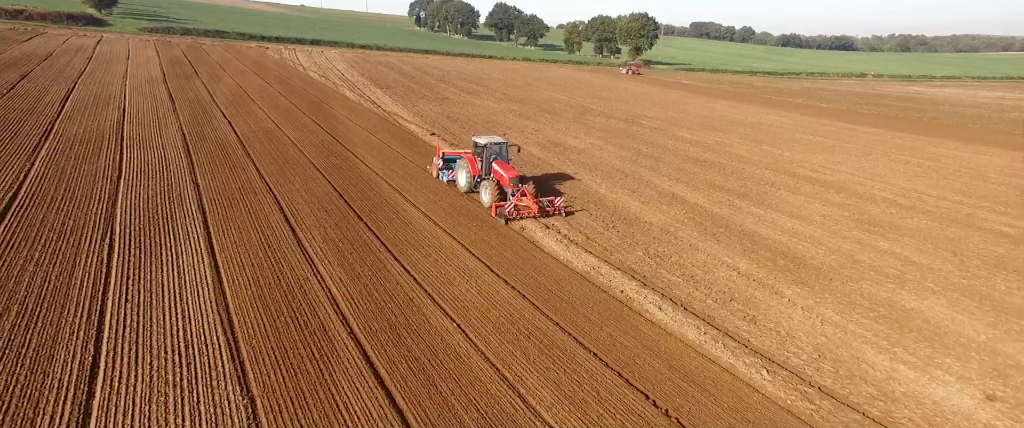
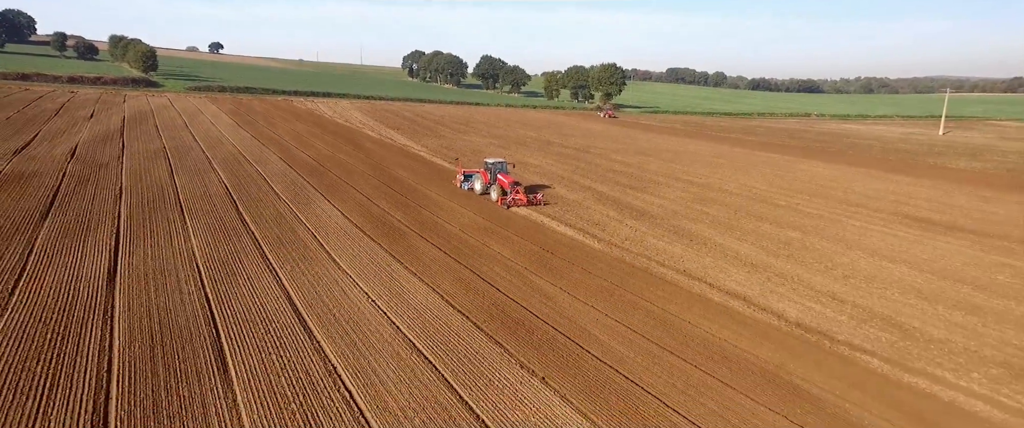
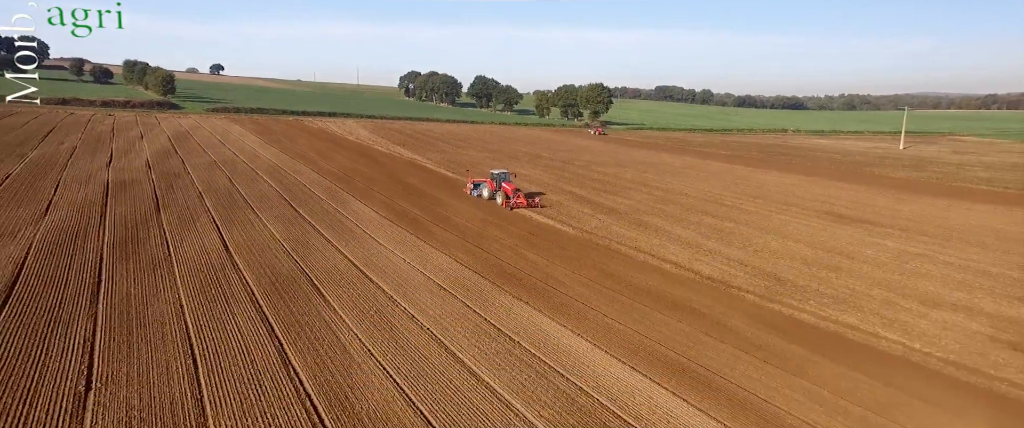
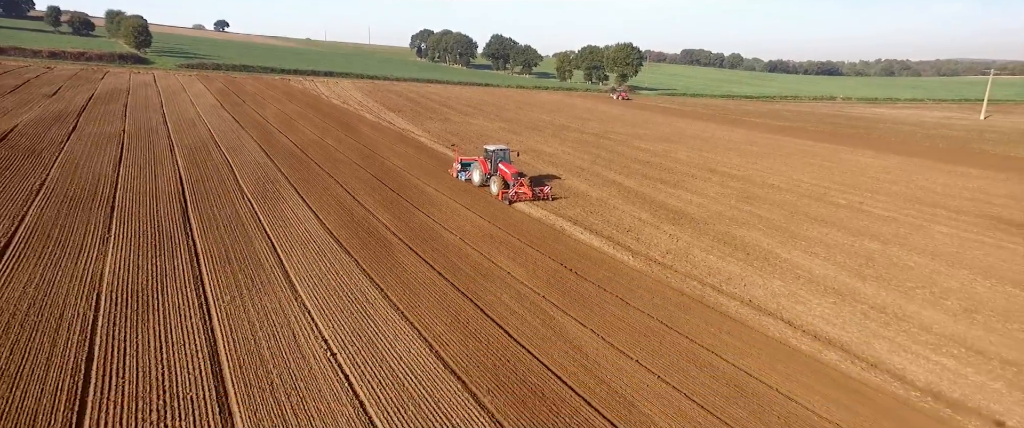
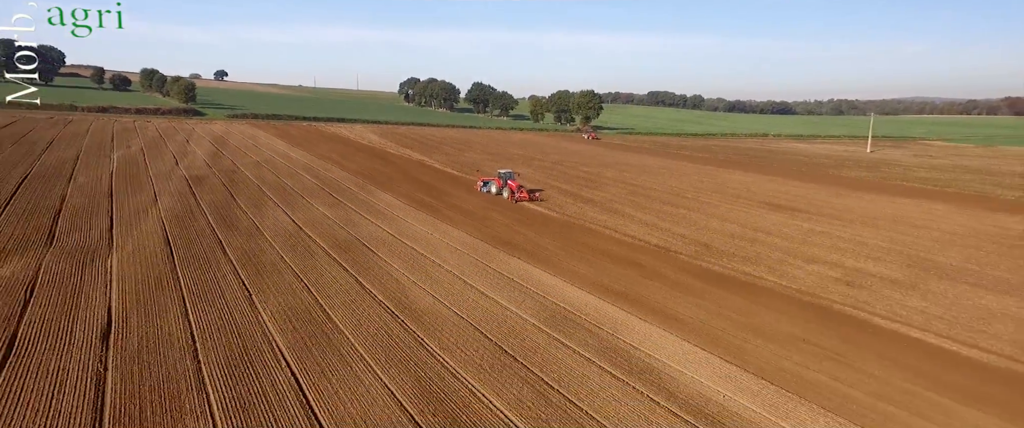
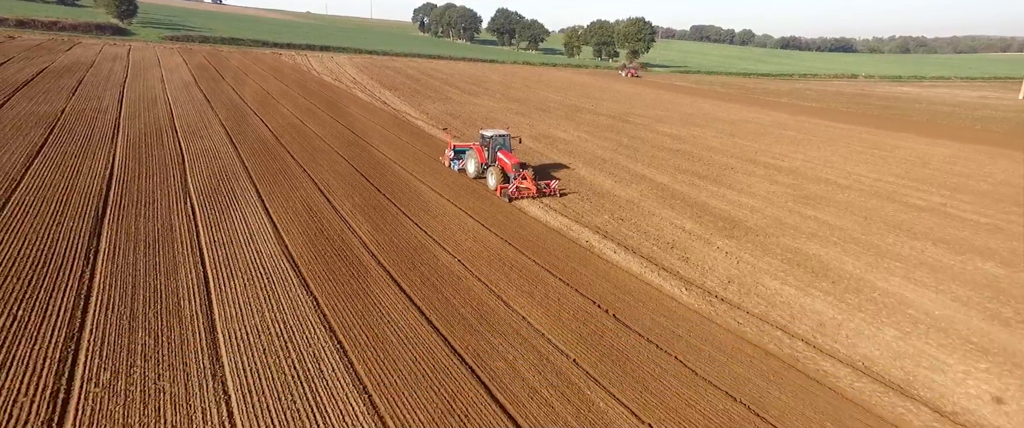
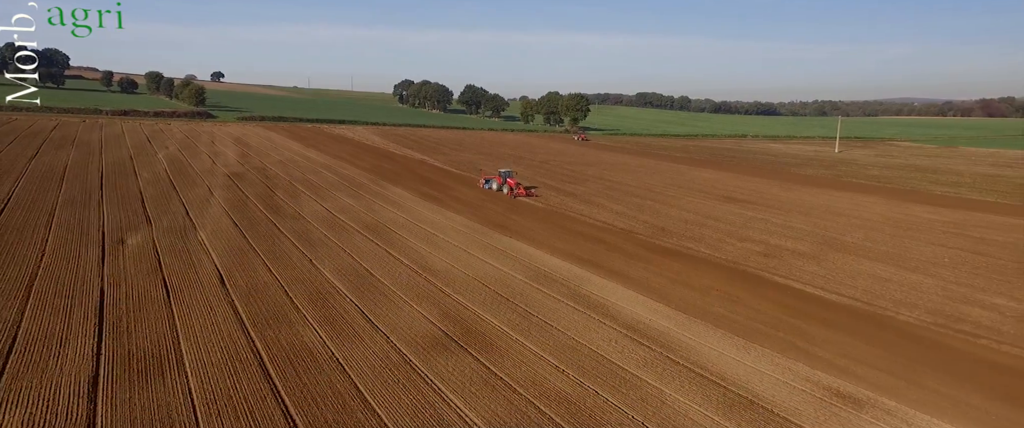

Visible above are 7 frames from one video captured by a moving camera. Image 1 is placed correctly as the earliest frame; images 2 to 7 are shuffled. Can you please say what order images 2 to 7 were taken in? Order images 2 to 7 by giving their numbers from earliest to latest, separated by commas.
6, 4, 2, 3, 5, 7
